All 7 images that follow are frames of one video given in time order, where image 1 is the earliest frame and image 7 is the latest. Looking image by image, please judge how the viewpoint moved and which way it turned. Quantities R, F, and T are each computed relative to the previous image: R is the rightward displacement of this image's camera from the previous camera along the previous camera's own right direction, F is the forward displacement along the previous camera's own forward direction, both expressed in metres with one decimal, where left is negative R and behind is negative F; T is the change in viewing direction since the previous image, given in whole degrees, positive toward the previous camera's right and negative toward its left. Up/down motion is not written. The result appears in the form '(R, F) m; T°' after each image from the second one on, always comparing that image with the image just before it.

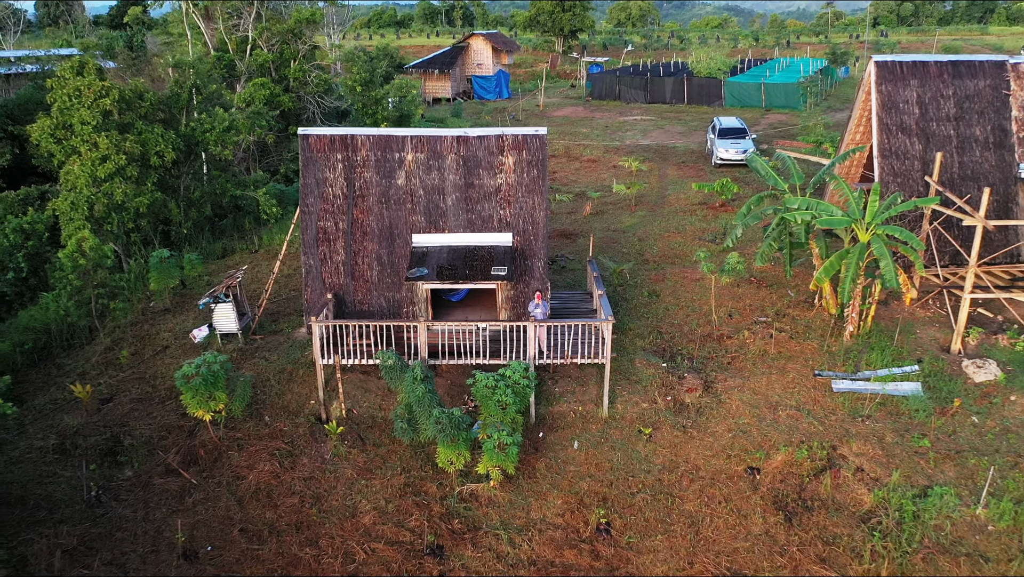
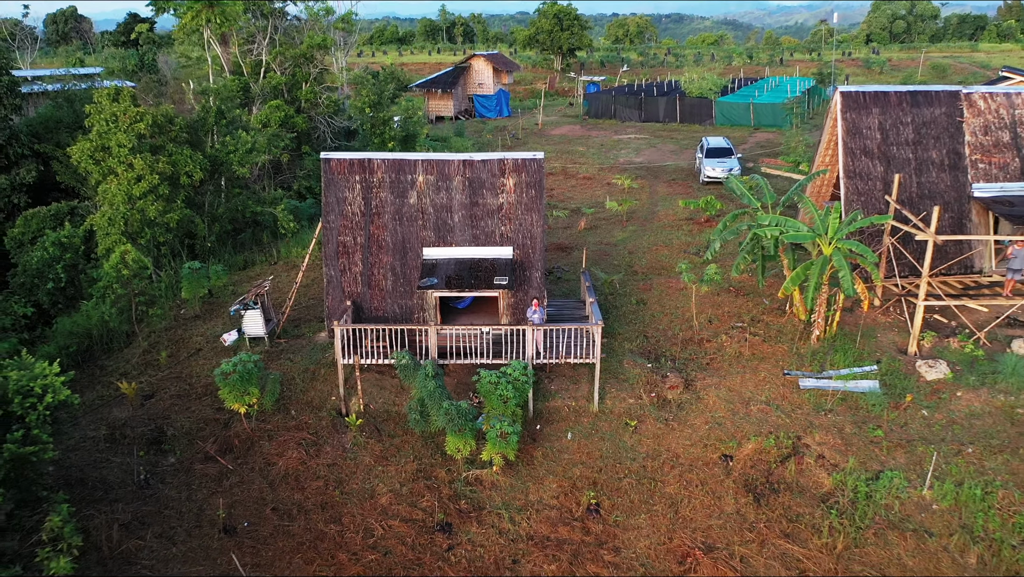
(0.0, -1.0) m; 0°
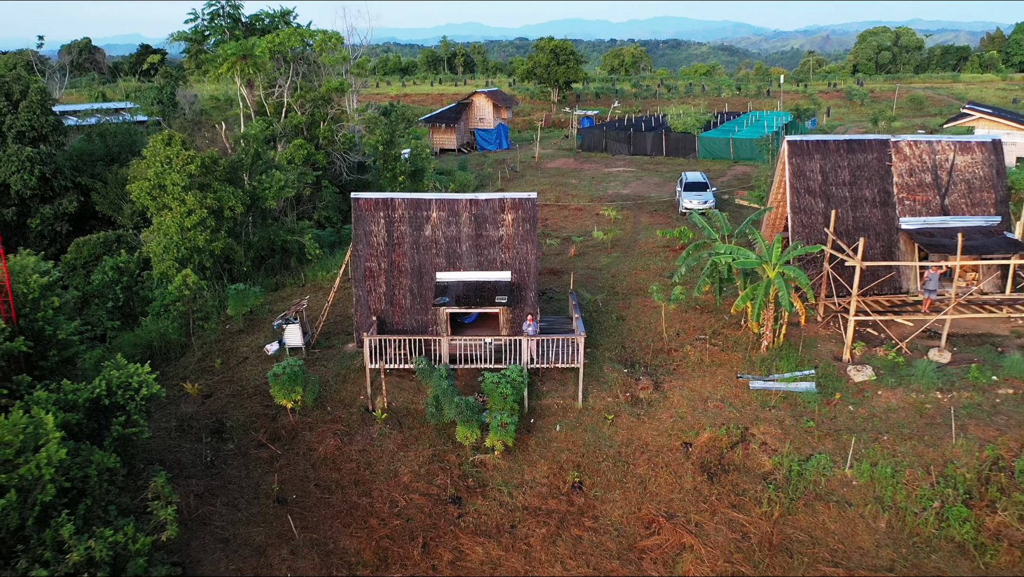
(0.0, -2.0) m; 0°
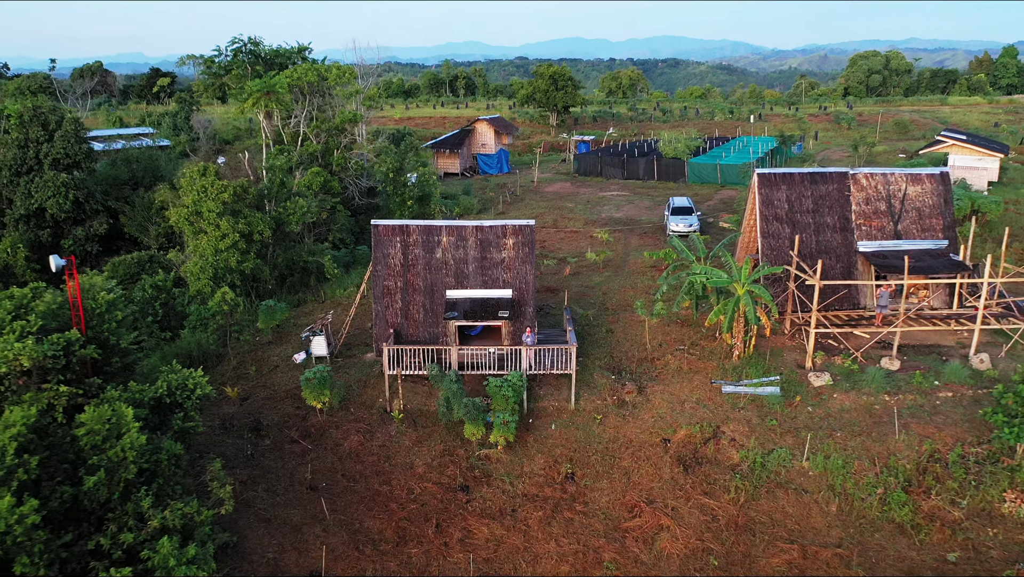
(0.0, -1.7) m; 0°
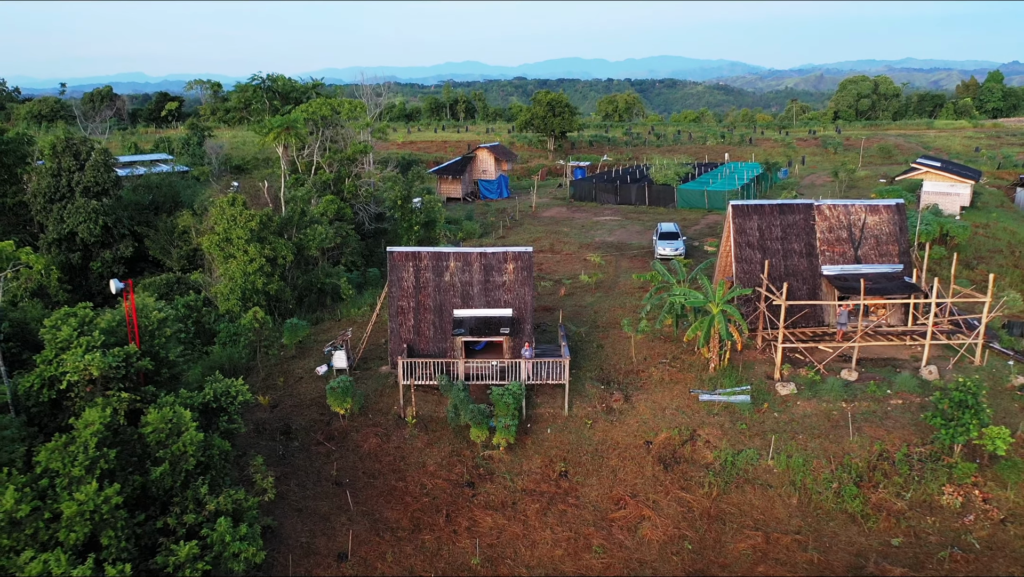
(0.0, -1.7) m; 0°
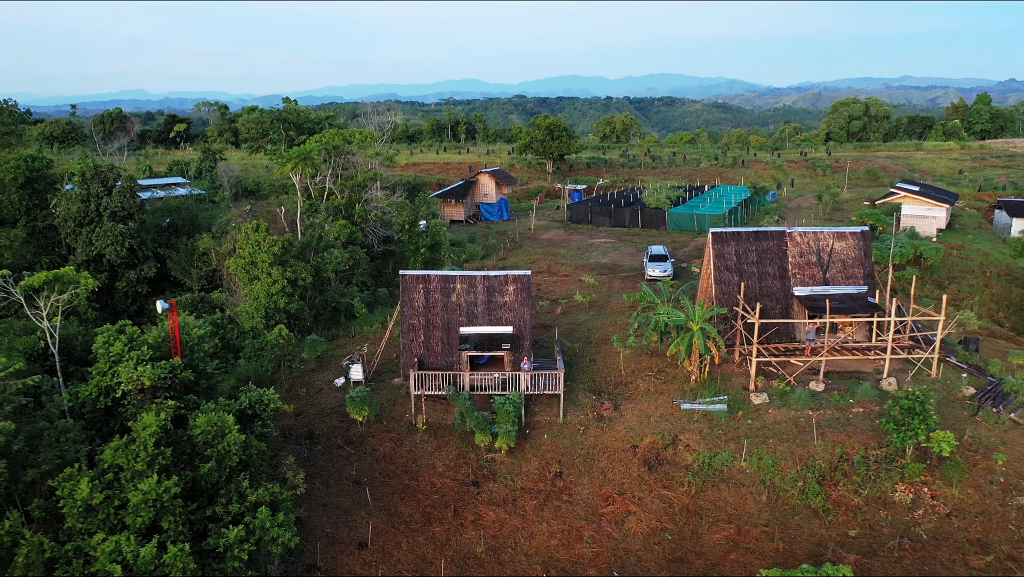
(0.0, -1.7) m; 0°
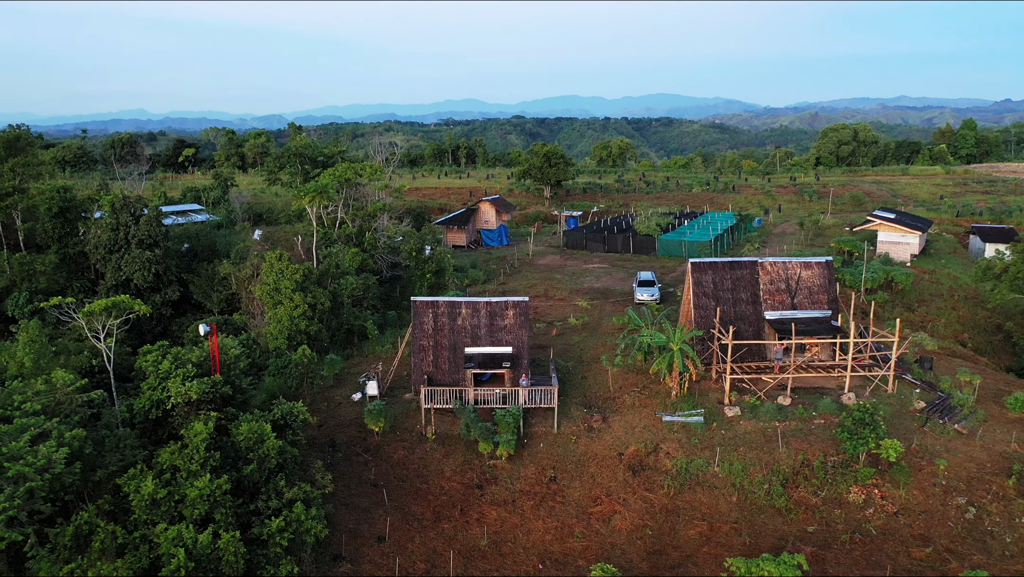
(0.0, -2.1) m; 0°
